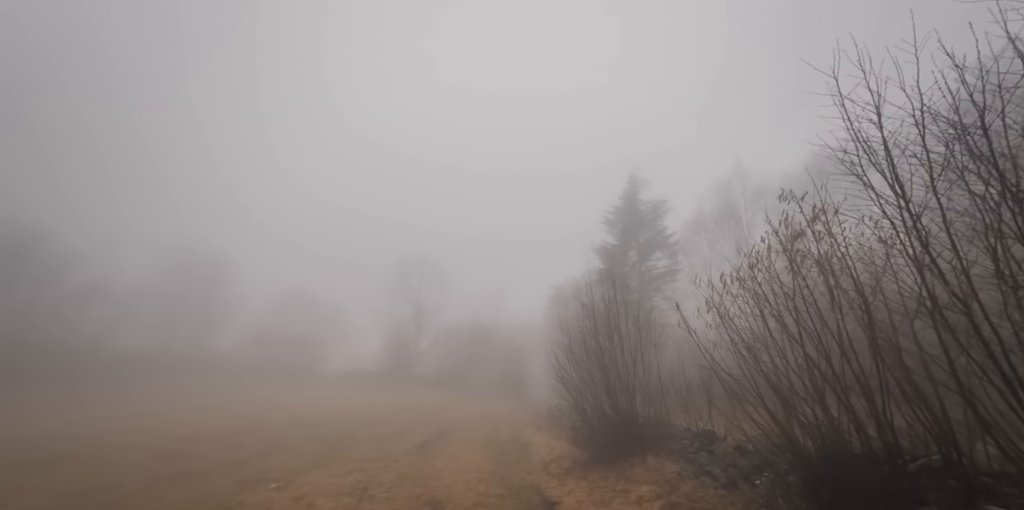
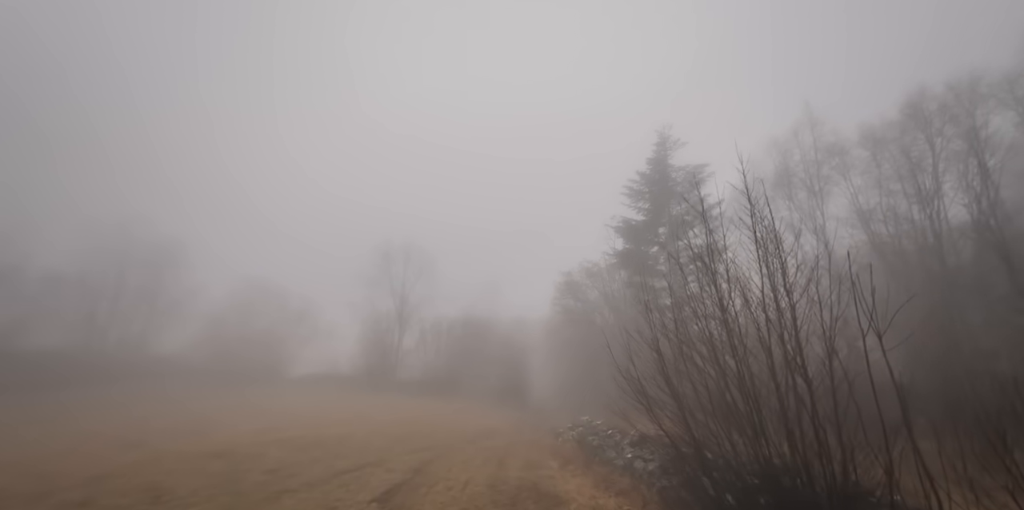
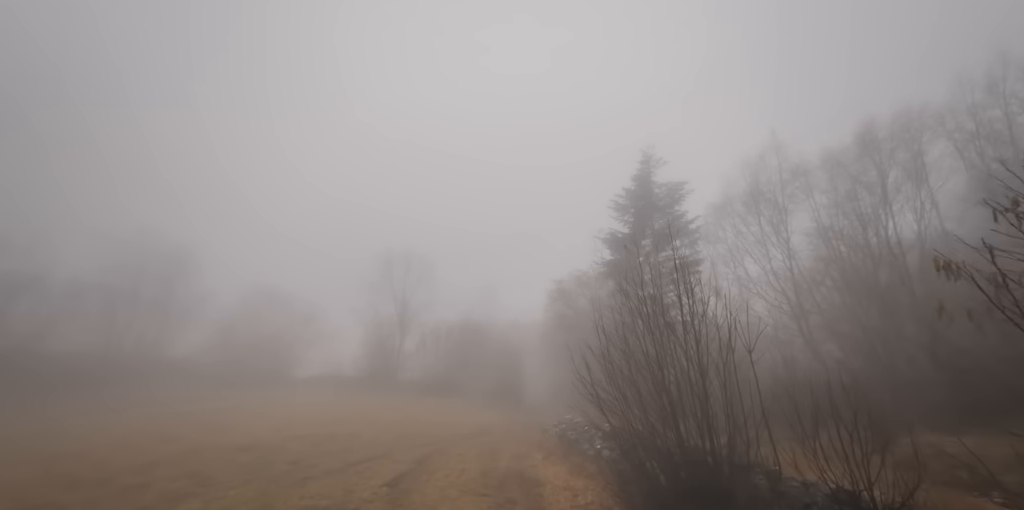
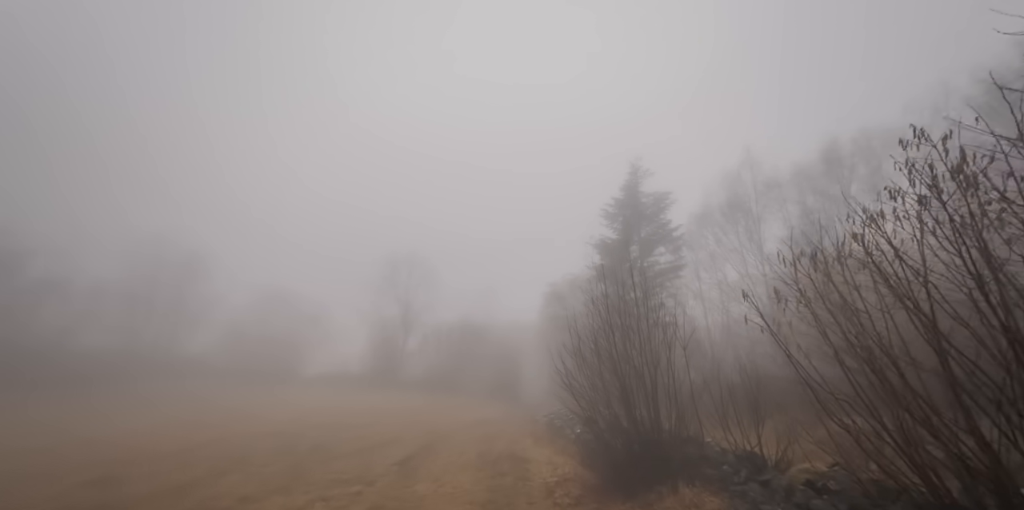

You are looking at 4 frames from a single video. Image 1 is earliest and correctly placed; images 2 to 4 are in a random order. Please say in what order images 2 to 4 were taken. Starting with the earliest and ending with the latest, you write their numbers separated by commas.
4, 3, 2
